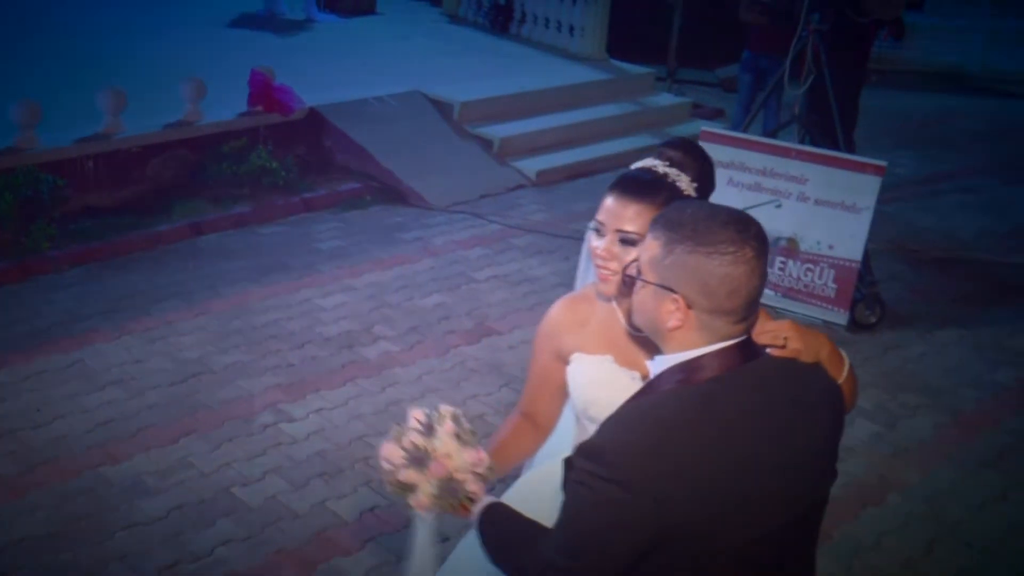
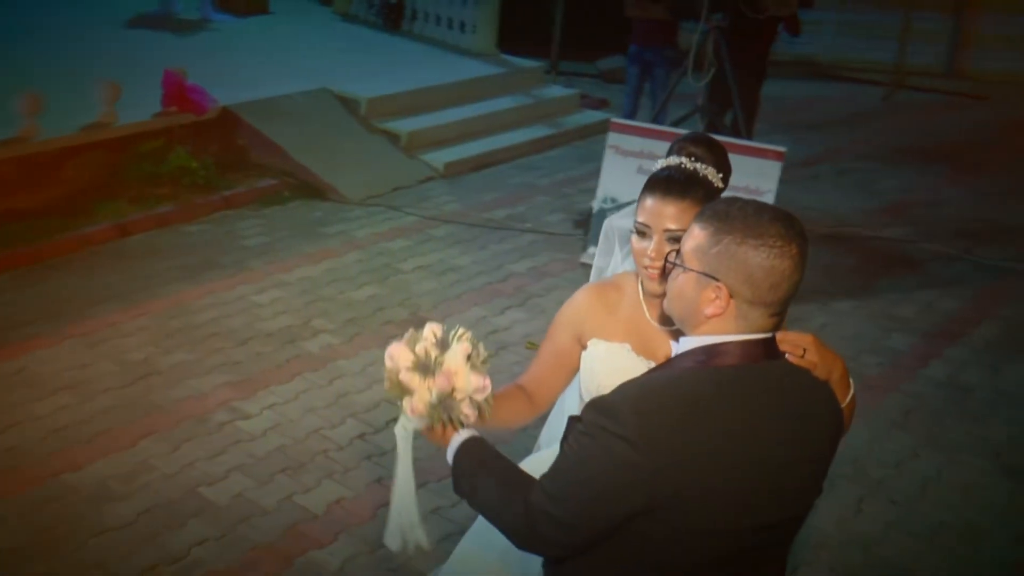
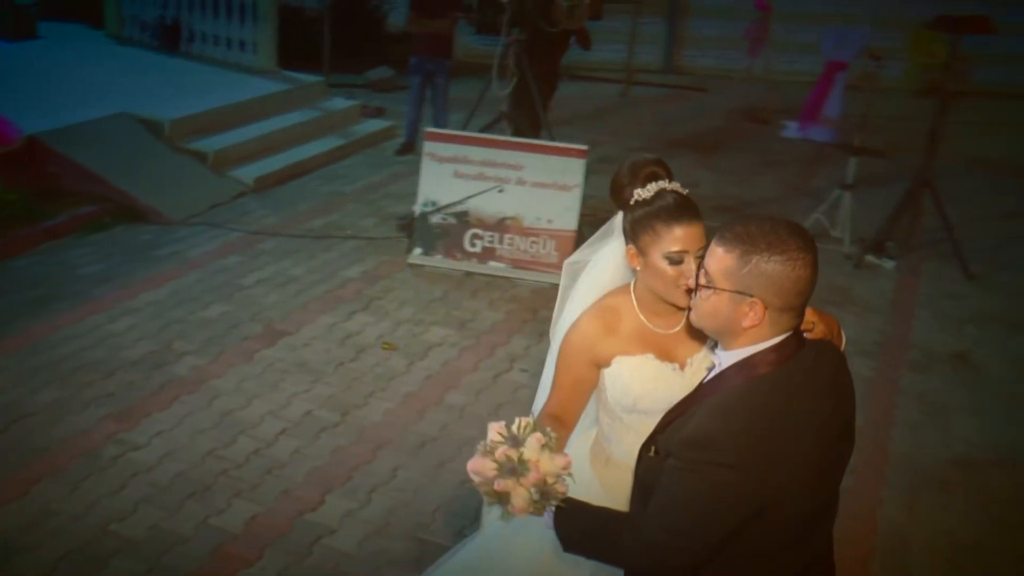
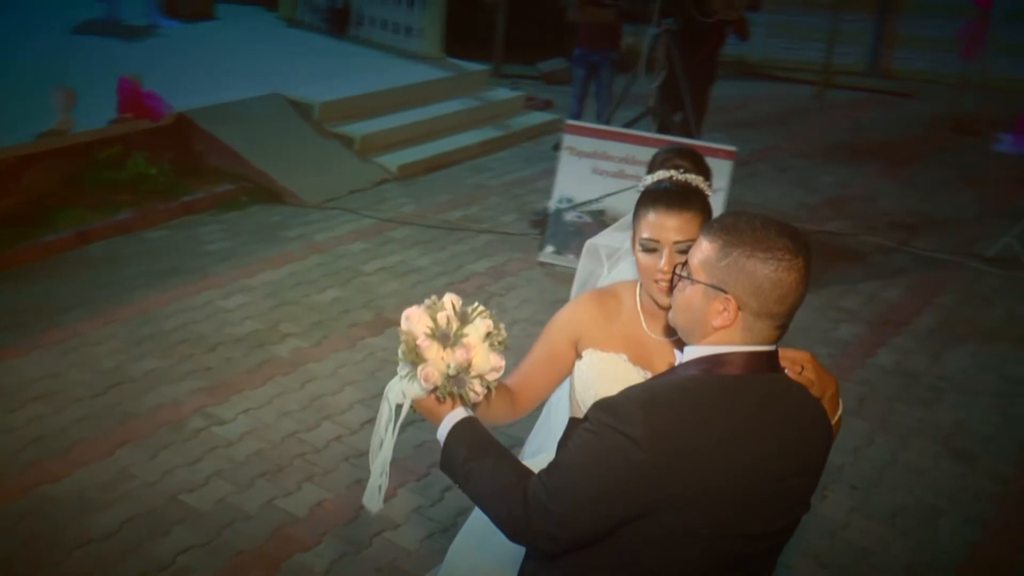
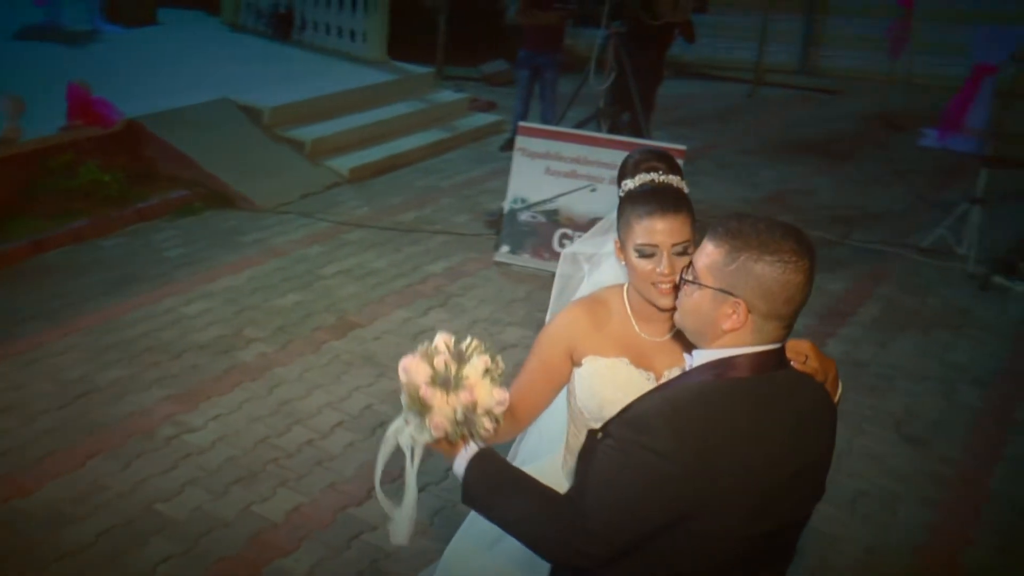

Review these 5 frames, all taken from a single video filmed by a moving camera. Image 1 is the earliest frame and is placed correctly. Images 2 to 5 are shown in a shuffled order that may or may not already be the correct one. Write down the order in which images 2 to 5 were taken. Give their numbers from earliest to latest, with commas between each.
2, 4, 5, 3
